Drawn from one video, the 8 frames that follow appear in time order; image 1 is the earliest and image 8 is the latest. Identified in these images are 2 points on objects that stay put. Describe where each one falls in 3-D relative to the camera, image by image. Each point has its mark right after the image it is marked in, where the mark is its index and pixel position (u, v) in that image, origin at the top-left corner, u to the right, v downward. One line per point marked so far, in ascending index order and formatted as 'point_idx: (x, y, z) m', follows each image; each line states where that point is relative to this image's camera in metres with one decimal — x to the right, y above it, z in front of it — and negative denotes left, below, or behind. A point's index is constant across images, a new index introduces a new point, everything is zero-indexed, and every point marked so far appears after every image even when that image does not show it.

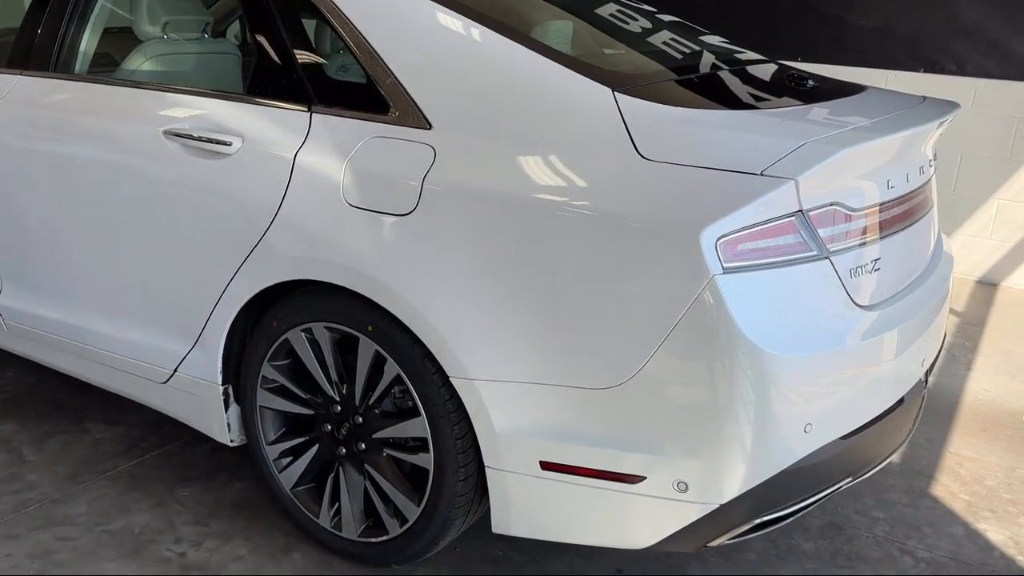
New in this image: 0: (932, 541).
0: (+1.2, -0.7, +2.4) m
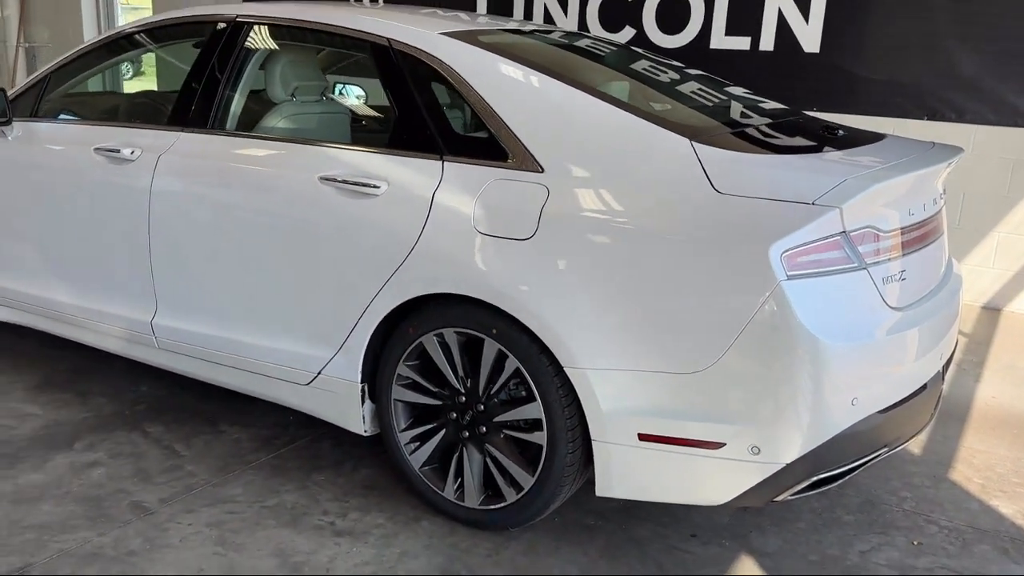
0: (+1.5, -0.8, +2.9) m
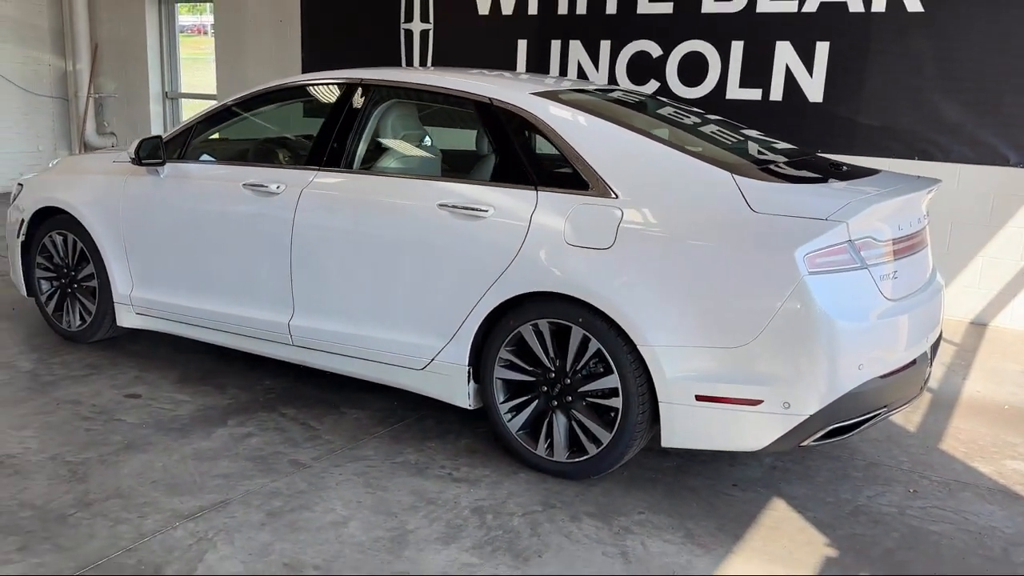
0: (+1.9, -0.8, +3.5) m
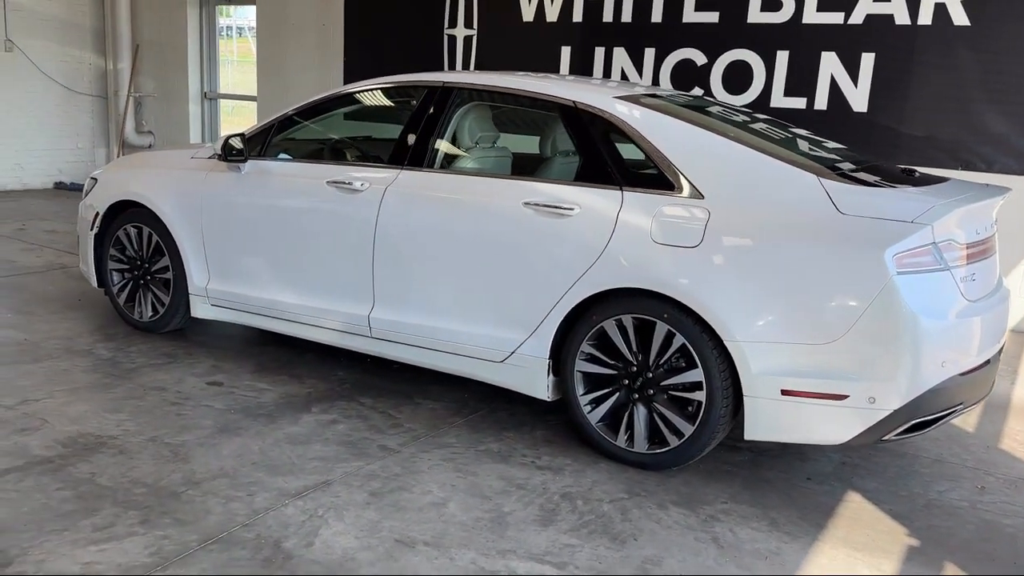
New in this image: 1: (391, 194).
0: (+2.2, -0.8, +3.7) m
1: (-0.6, +0.5, +4.0) m
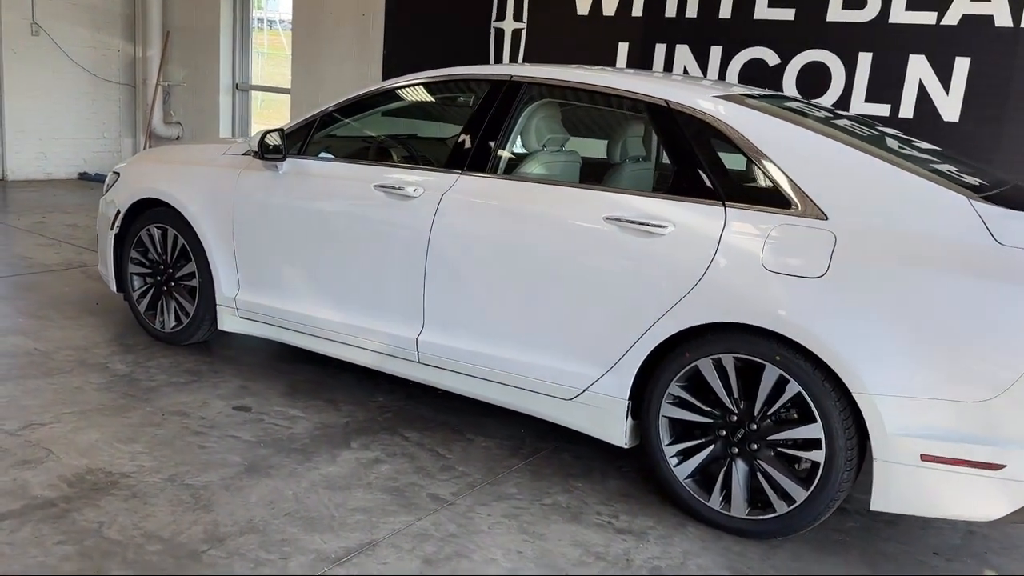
0: (+2.5, -1.0, +3.1) m
1: (-0.3, +0.4, +3.5) m
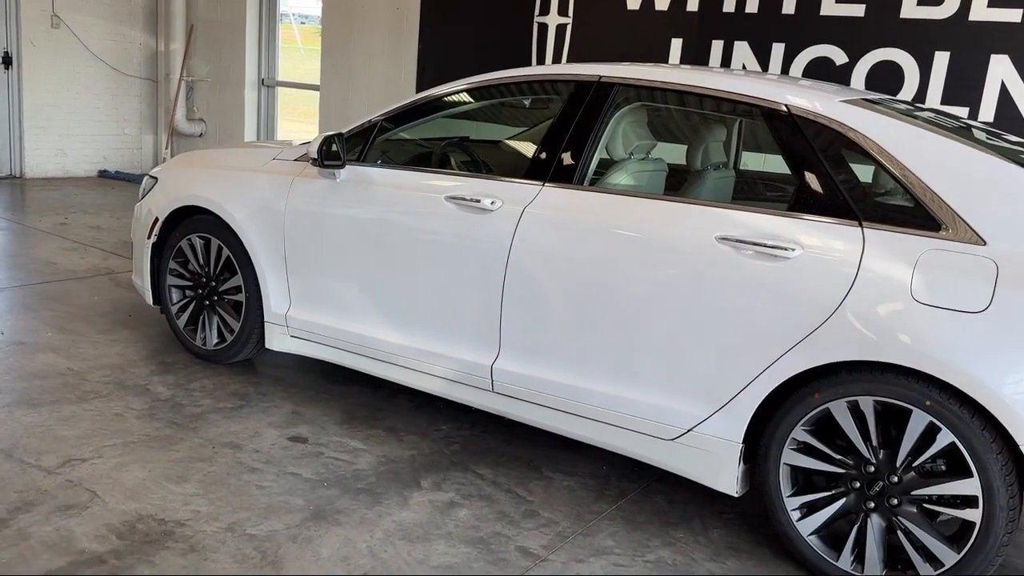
0: (+2.8, -1.1, +2.8) m
1: (+0.1, +0.3, +3.2) m
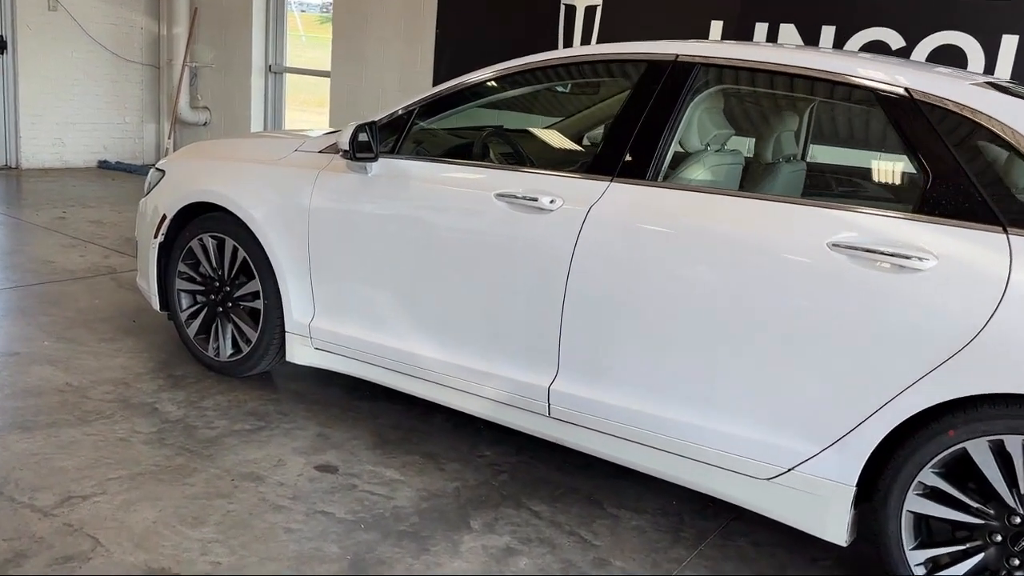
0: (+3.0, -1.2, +2.4) m
1: (+0.3, +0.2, +2.7) m
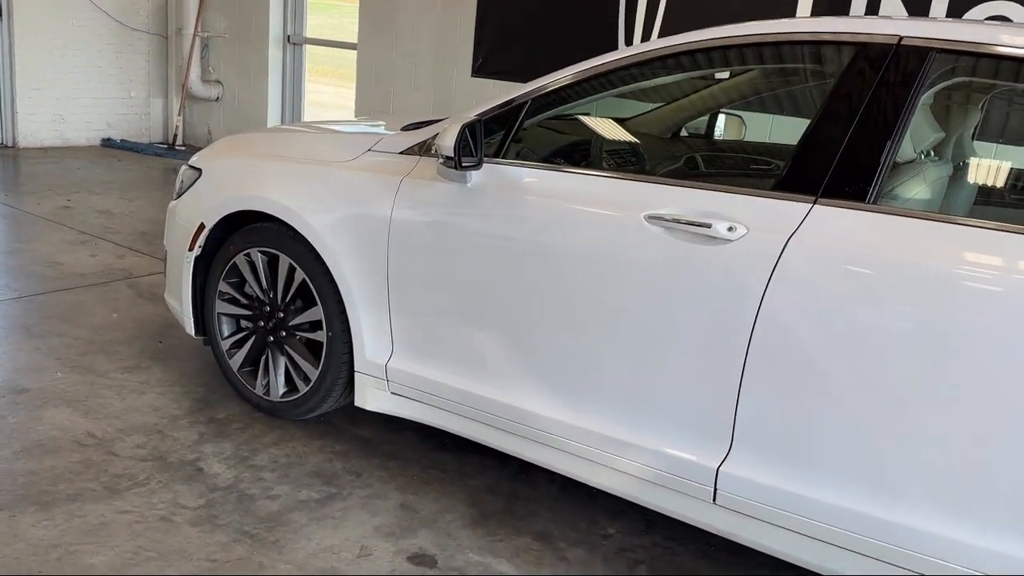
0: (+3.5, -1.3, +1.8) m
1: (+0.7, +0.1, +2.1) m
